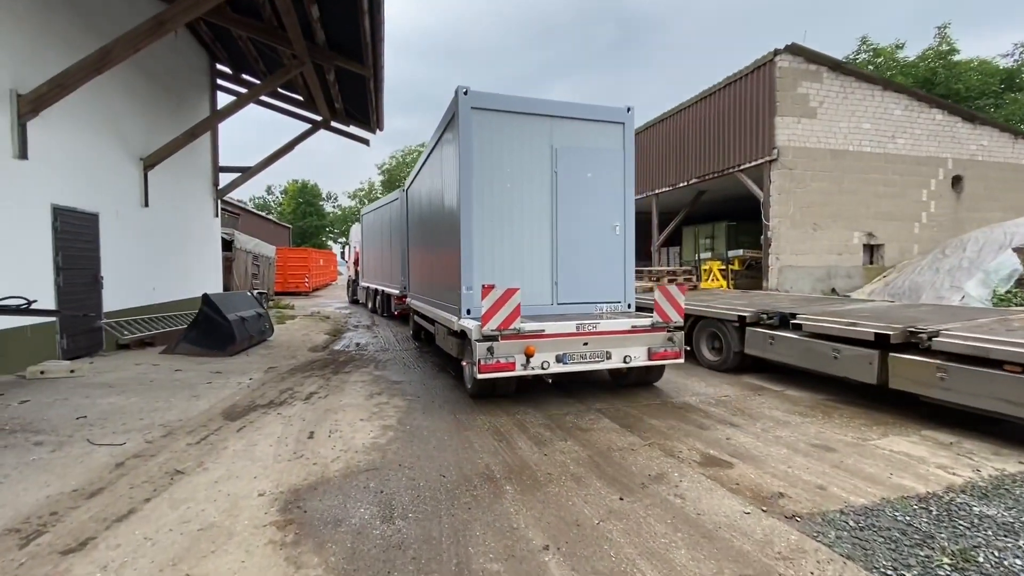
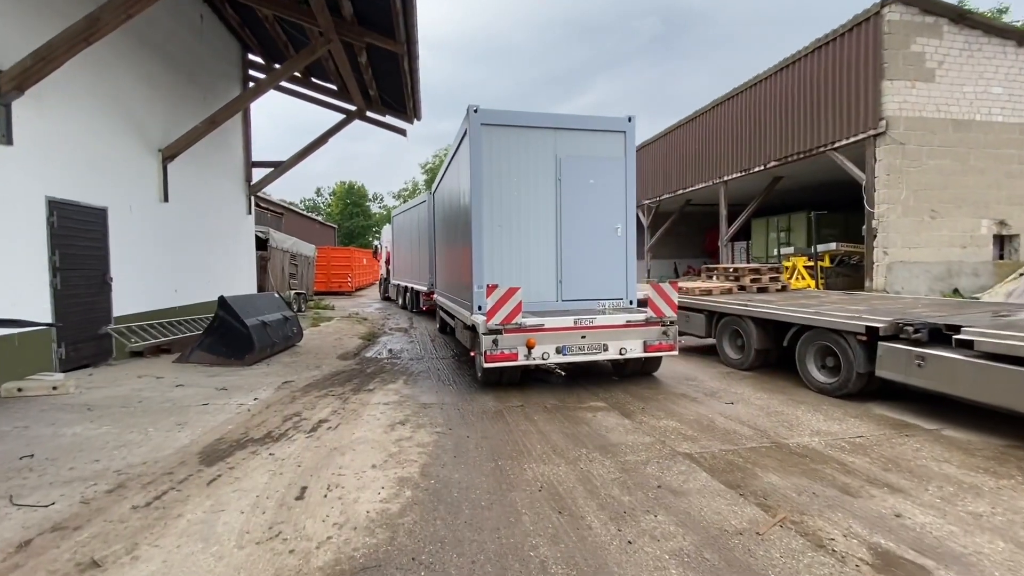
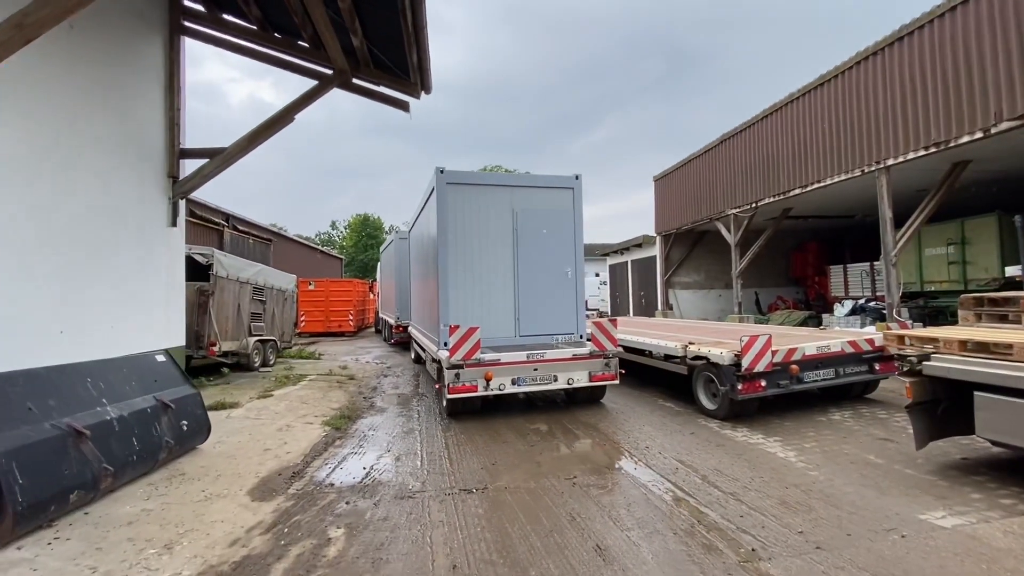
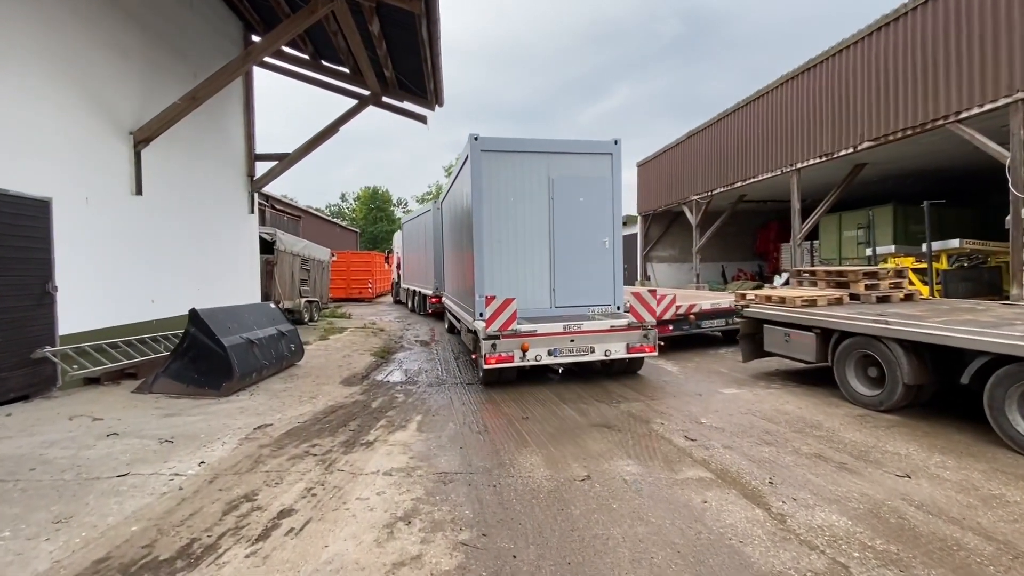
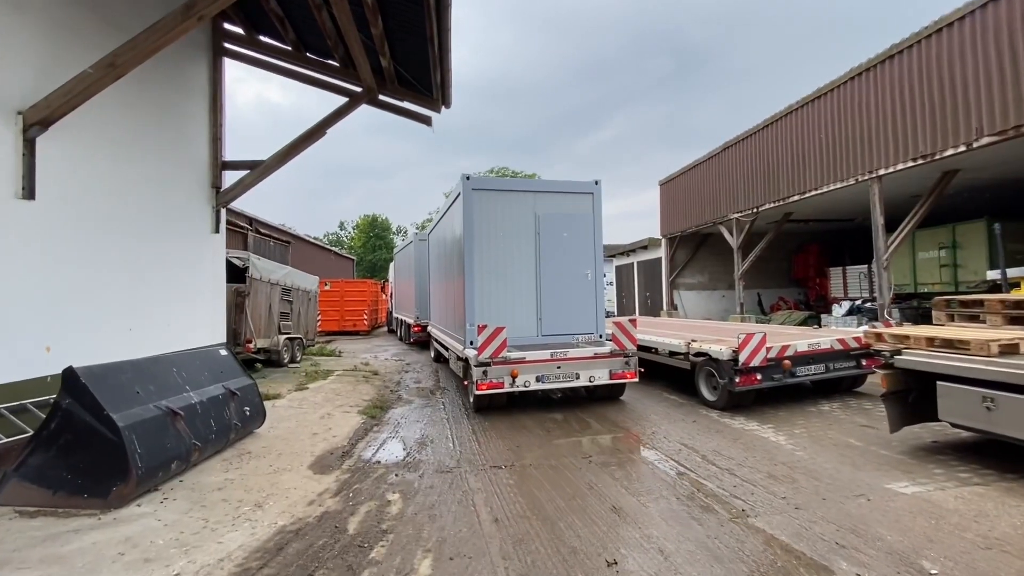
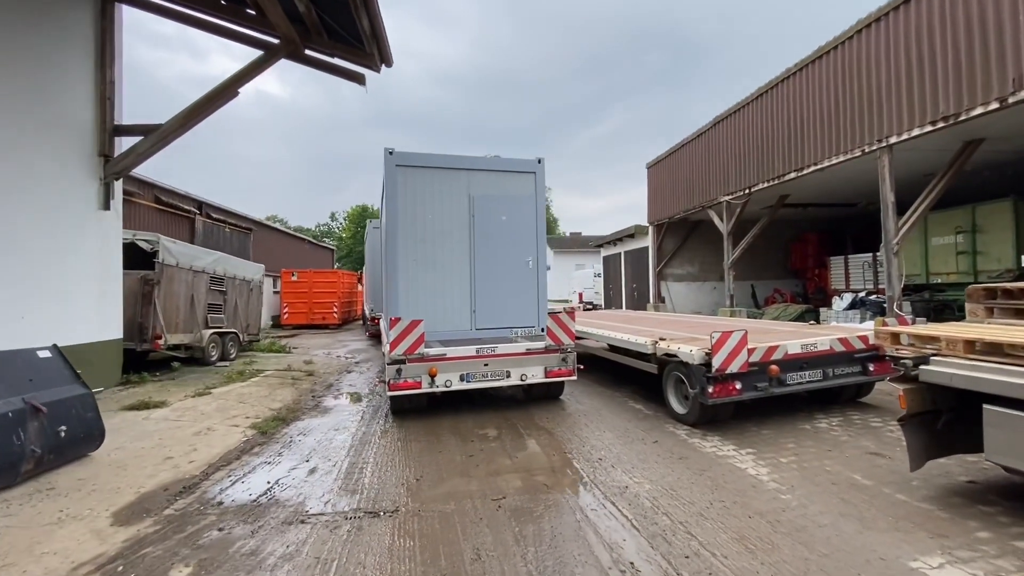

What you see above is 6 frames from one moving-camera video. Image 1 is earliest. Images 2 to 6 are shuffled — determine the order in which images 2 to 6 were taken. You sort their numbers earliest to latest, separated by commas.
2, 4, 5, 3, 6
